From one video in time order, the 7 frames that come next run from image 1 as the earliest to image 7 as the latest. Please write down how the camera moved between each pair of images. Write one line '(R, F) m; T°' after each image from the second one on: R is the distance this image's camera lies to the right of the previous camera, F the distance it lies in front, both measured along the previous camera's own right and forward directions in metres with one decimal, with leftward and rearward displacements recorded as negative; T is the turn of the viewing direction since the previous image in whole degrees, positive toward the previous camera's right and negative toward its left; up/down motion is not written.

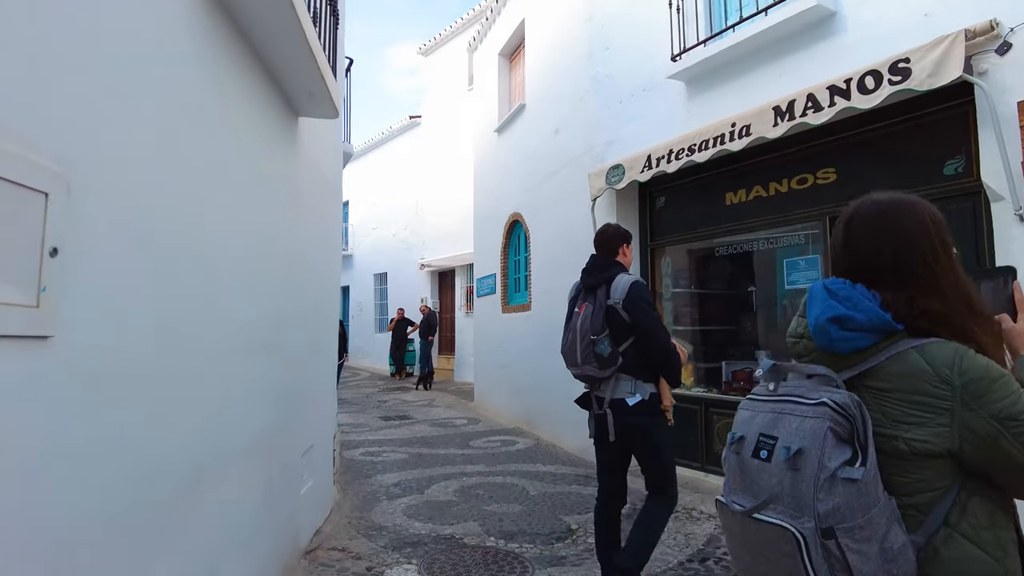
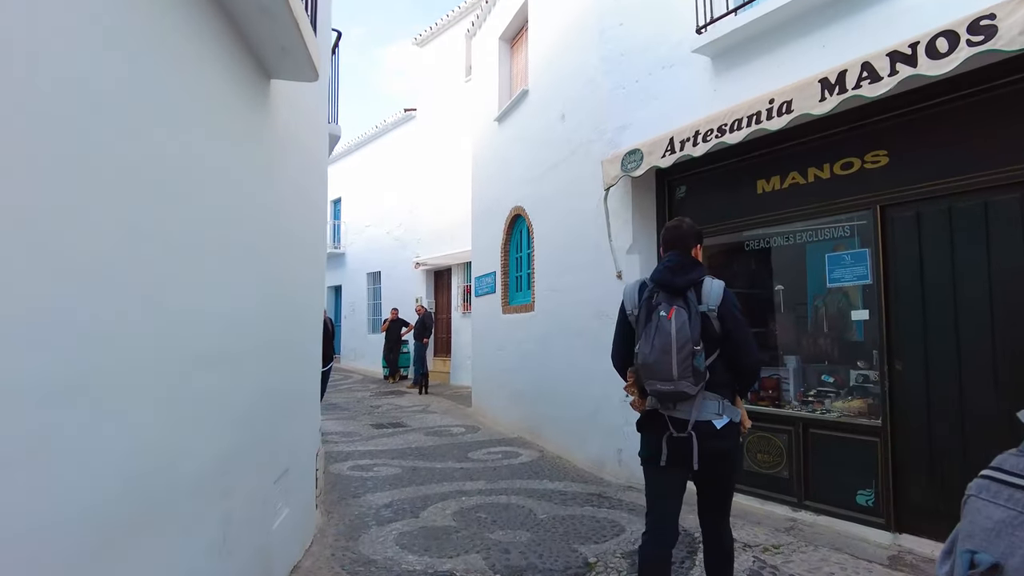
(-0.1, +0.6) m; 0°
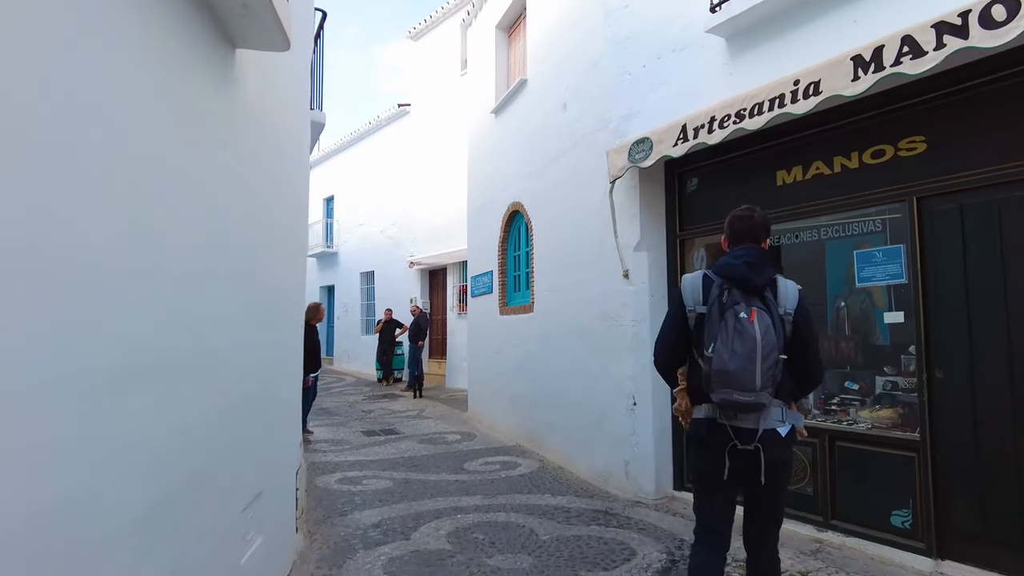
(0.0, +0.4) m; 0°
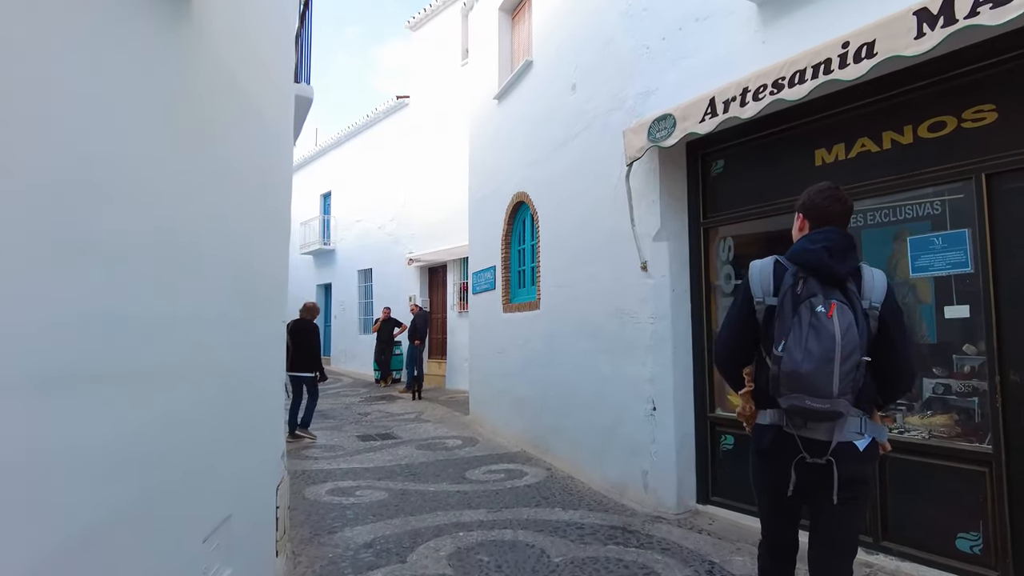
(-0.1, +0.5) m; 0°
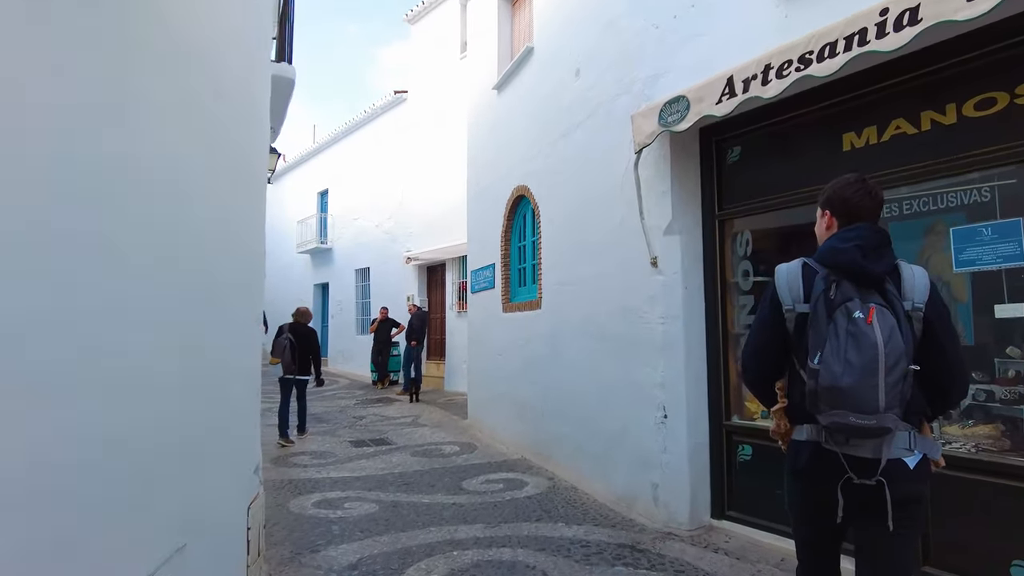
(0.0, +0.4) m; 0°
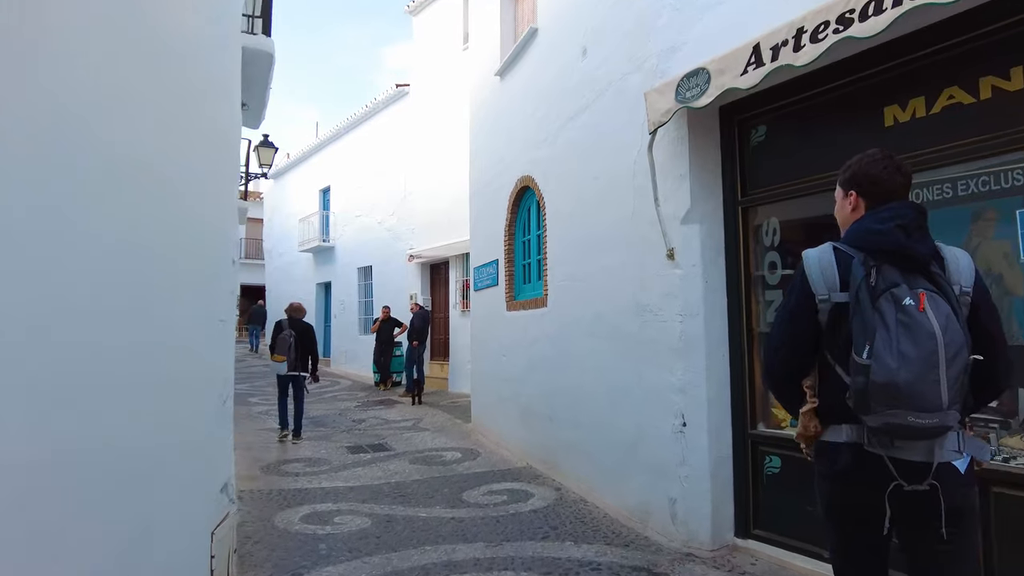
(0.0, +0.4) m; -1°
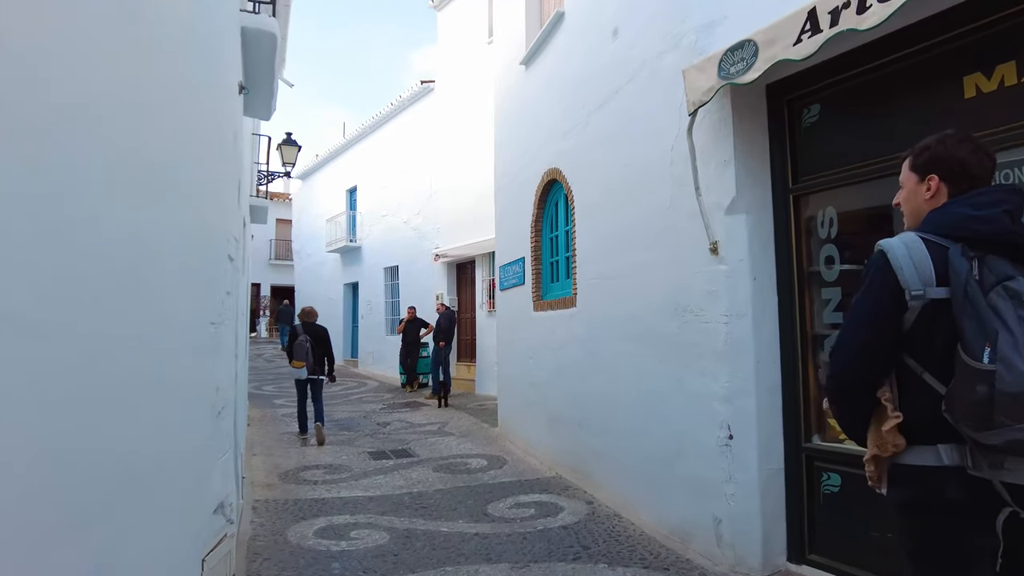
(0.0, +0.4) m; -3°
